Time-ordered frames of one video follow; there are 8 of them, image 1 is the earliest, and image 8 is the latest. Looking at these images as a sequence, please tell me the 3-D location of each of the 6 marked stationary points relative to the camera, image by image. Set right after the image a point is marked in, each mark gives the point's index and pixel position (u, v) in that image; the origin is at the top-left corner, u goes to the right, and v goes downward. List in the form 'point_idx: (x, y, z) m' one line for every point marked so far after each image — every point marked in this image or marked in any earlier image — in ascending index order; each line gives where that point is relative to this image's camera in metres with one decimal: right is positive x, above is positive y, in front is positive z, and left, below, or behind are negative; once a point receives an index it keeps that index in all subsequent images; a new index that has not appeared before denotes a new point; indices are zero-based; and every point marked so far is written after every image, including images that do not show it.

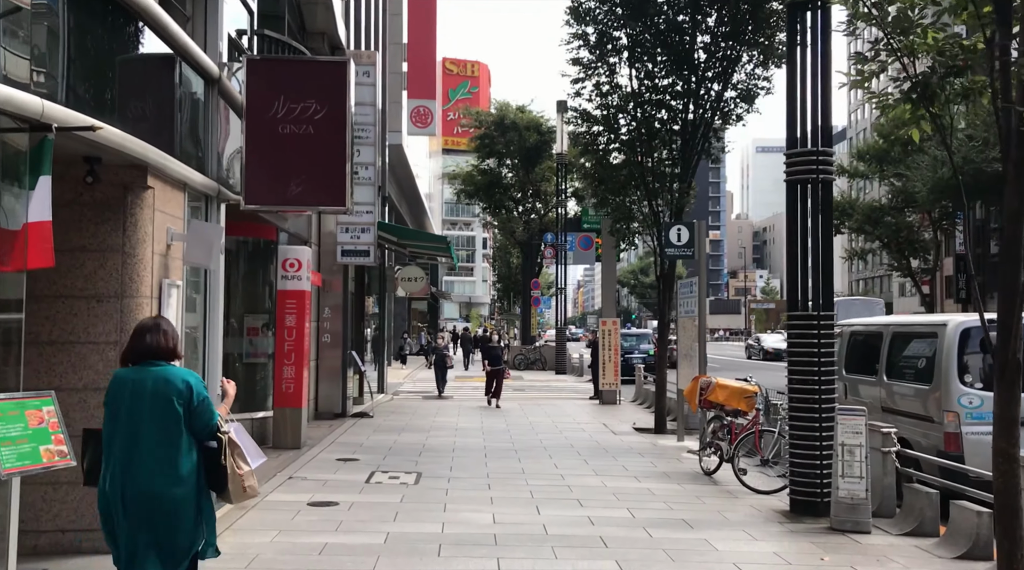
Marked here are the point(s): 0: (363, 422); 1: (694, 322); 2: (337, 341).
0: (-2.4, -2.3, +16.8) m
1: (+2.5, -0.5, +14.0) m
2: (-2.9, -1.0, +17.3) m
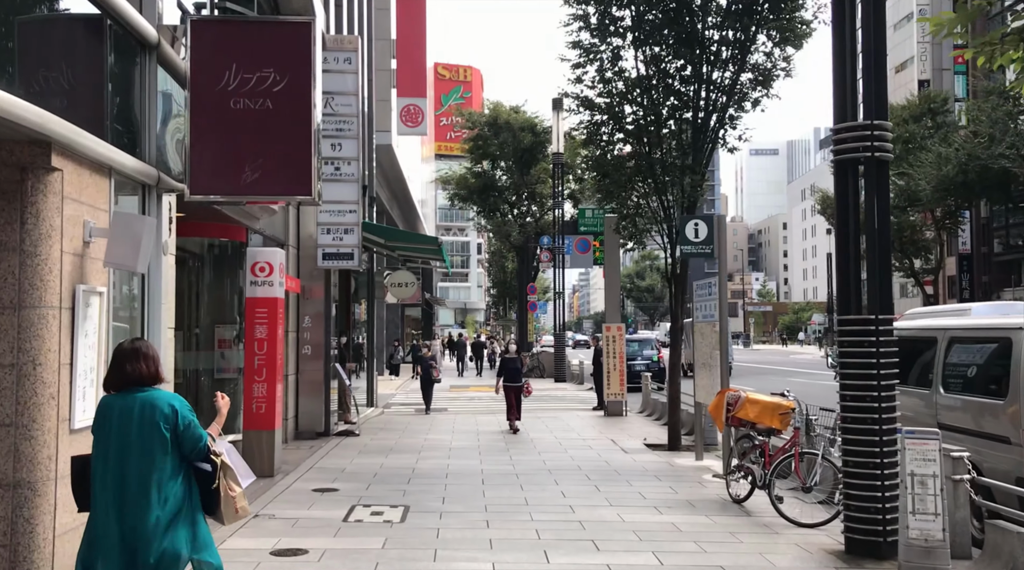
0: (-2.4, -2.3, +15.3) m
1: (+2.5, -0.5, +12.6) m
2: (-3.0, -1.1, +15.8) m
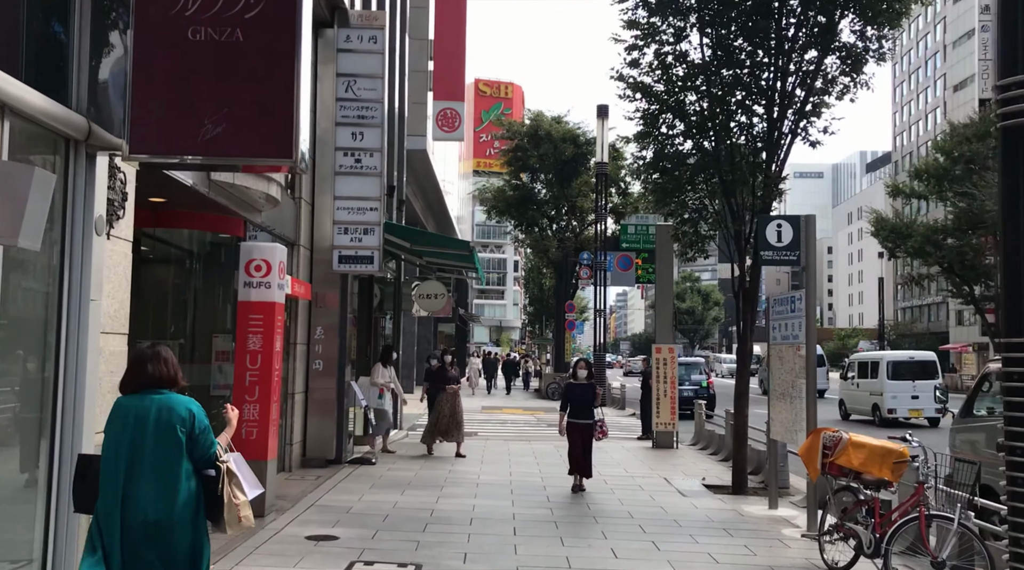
0: (-1.9, -2.4, +13.4) m
1: (+2.9, -0.7, +10.5) m
2: (-2.4, -1.1, +13.9) m
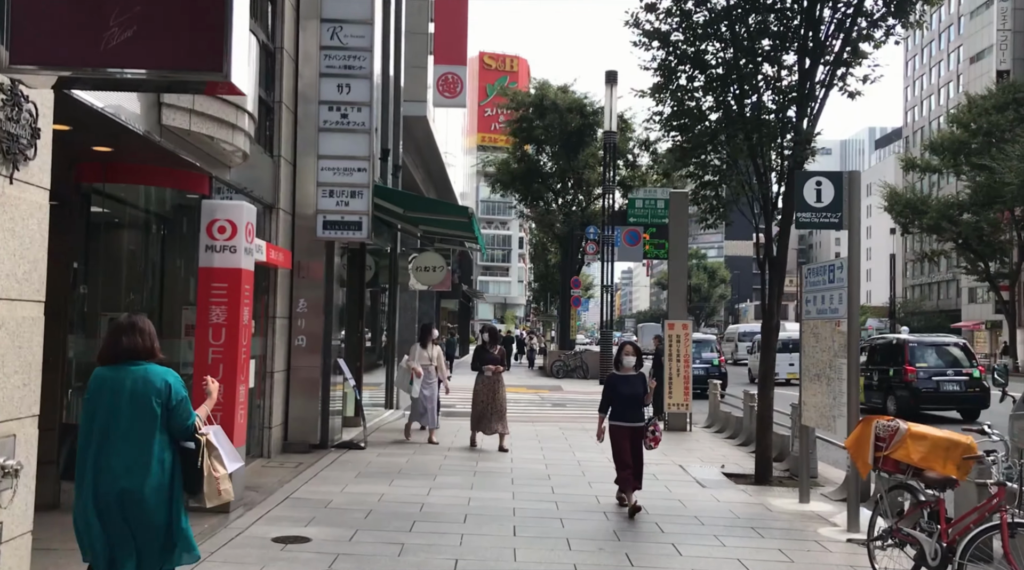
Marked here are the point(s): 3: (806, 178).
0: (-1.9, -2.1, +12.2) m
1: (+2.9, -0.4, +9.2) m
2: (-2.4, -0.8, +12.7) m
3: (+2.6, +0.9, +9.0) m
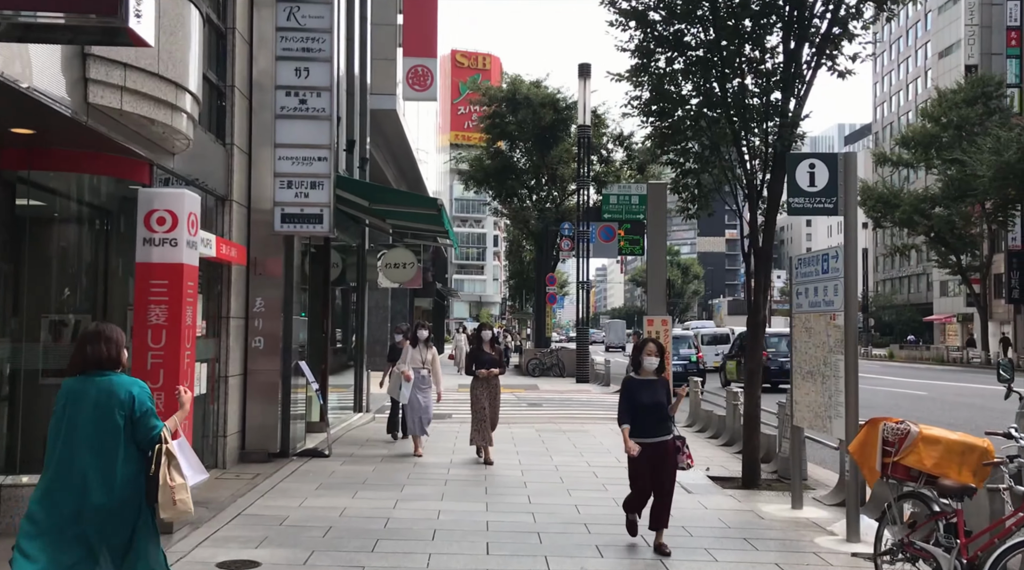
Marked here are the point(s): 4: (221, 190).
0: (-2.2, -2.0, +11.4) m
1: (+2.7, -0.3, +8.6) m
2: (-2.7, -0.7, +11.9) m
3: (+2.3, +1.0, +8.4) m
4: (-3.1, +1.0, +11.1) m
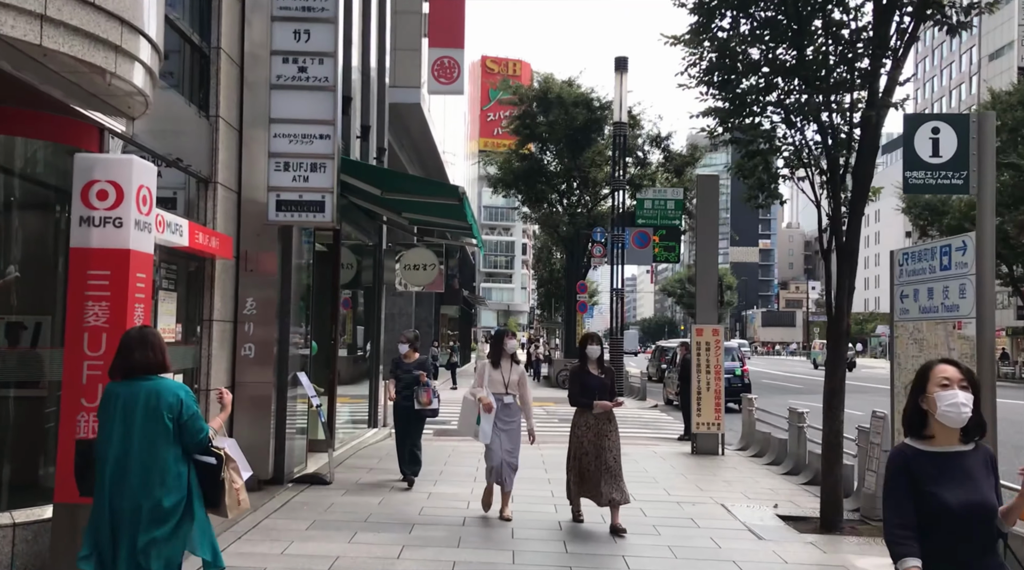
0: (-1.9, -2.0, +9.7) m
1: (+2.9, -0.3, +6.7) m
2: (-2.4, -0.7, +10.2) m
3: (+2.6, +1.0, +6.6) m
4: (-2.8, +1.0, +9.4) m
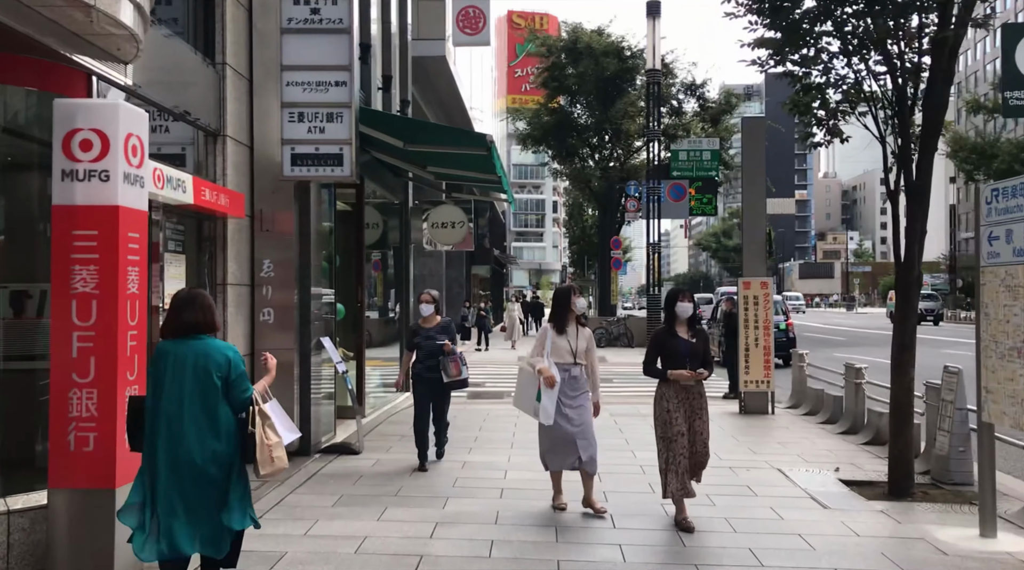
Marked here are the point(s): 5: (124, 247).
0: (-1.6, -1.6, +9.1) m
1: (+3.1, +0.1, +5.9) m
2: (-2.1, -0.3, +9.5) m
3: (+2.7, +1.4, +5.7) m
4: (-2.6, +1.4, +8.8) m
5: (-2.1, +0.2, +5.7) m
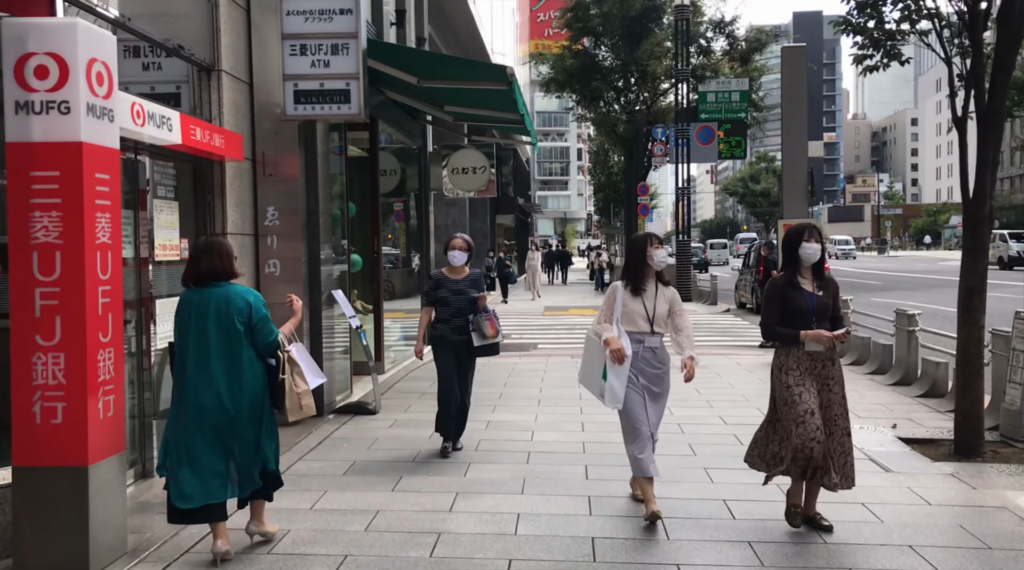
0: (-1.3, -1.2, +8.4) m
1: (+3.2, +0.4, +5.1) m
2: (-1.9, +0.1, +8.8) m
3: (+2.8, +1.7, +4.8) m
4: (-2.4, +1.8, +8.0) m
5: (-2.0, +0.5, +4.9) m
